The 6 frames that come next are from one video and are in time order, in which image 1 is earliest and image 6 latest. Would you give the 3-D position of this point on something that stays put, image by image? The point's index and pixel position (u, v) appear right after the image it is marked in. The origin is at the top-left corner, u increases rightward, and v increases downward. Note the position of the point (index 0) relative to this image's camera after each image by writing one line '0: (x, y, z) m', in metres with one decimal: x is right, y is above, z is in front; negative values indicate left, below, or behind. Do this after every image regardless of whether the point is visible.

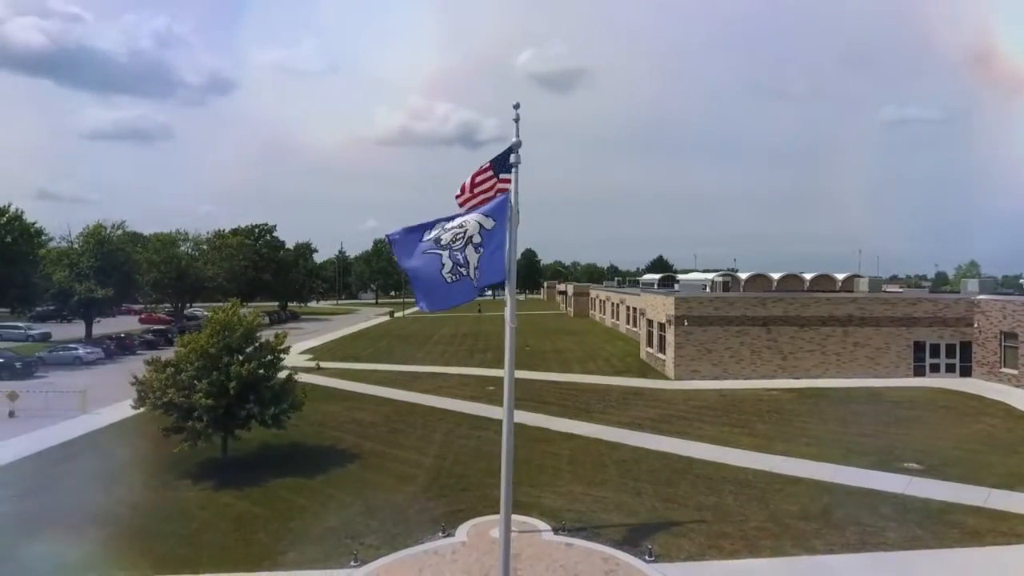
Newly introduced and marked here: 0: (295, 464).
0: (-5.9, -4.7, +17.0) m
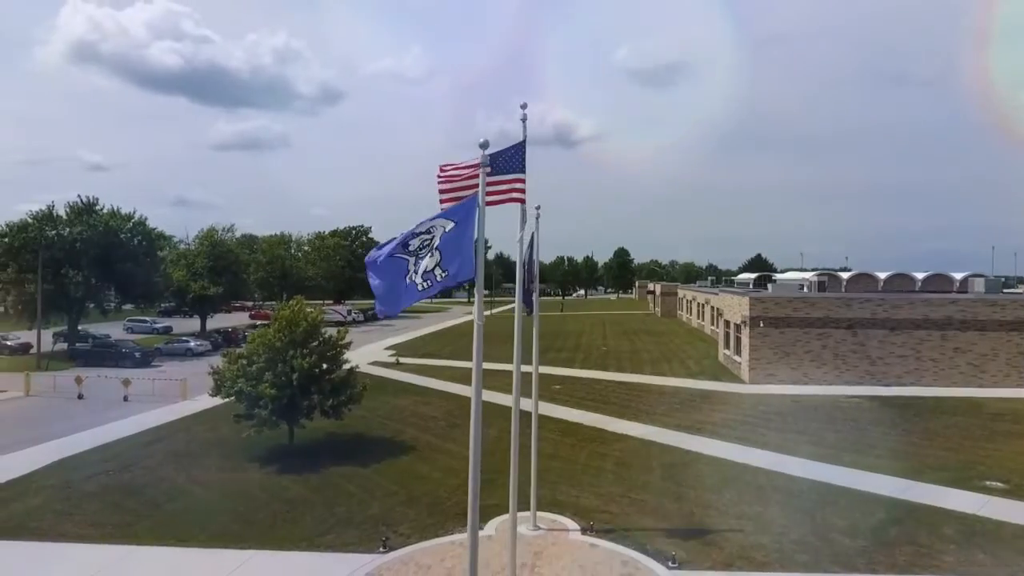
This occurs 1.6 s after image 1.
0: (-4.6, -4.7, +17.9) m
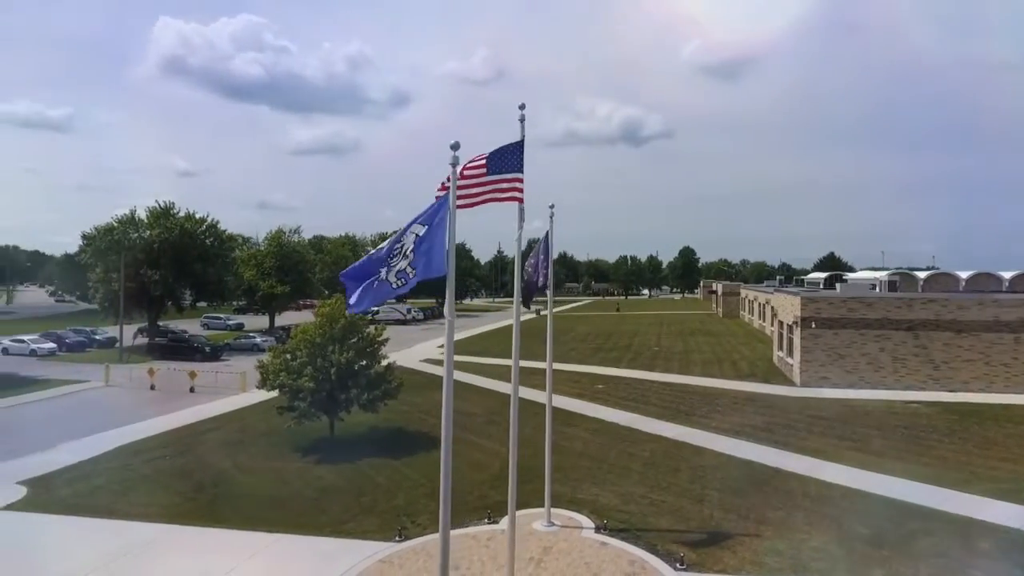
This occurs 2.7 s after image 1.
0: (-3.7, -4.6, +18.5) m
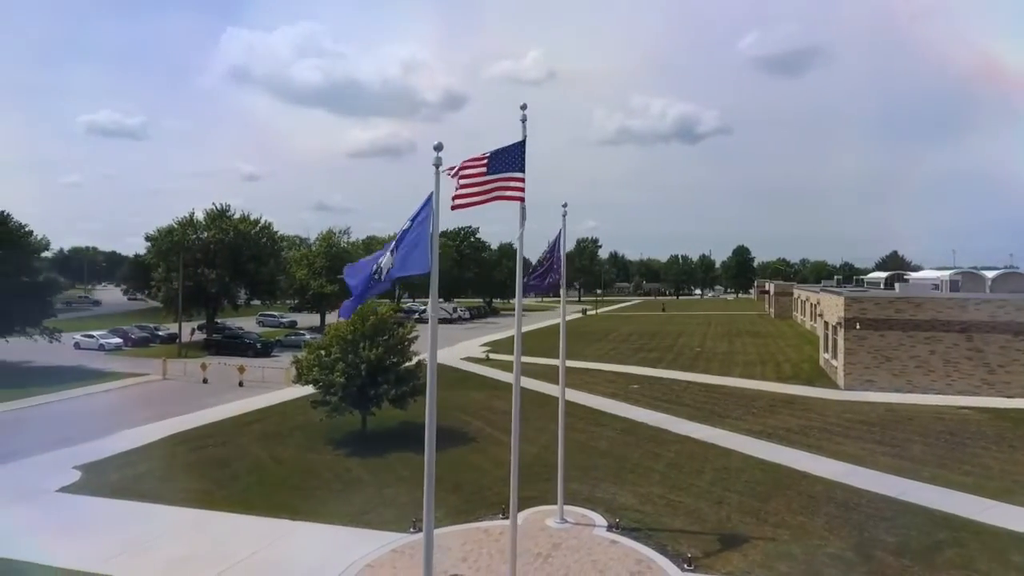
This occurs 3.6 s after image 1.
0: (-2.9, -4.6, +19.0) m
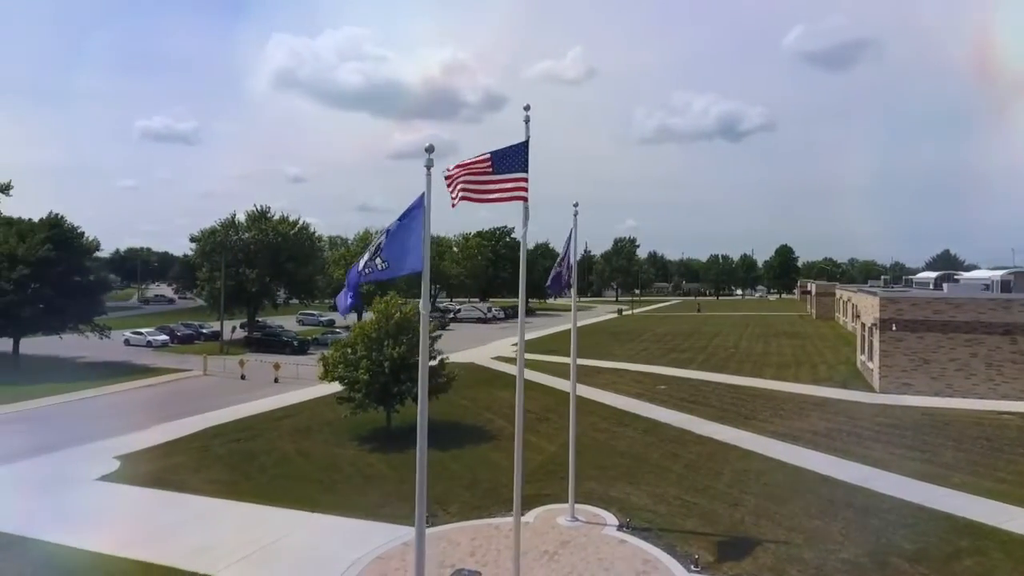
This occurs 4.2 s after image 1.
0: (-2.3, -4.6, +19.2) m
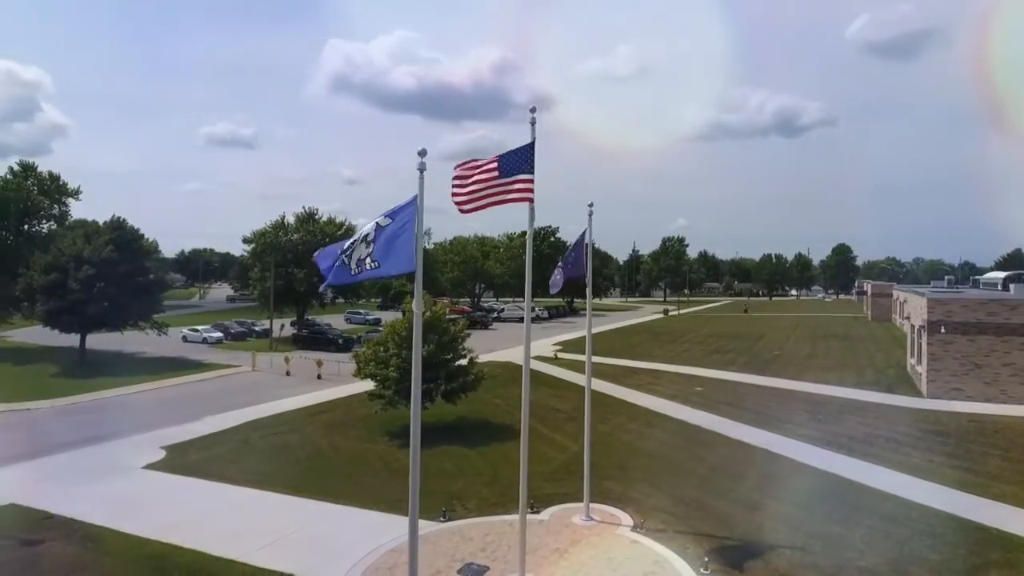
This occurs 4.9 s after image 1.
0: (-1.4, -4.6, +19.5) m
